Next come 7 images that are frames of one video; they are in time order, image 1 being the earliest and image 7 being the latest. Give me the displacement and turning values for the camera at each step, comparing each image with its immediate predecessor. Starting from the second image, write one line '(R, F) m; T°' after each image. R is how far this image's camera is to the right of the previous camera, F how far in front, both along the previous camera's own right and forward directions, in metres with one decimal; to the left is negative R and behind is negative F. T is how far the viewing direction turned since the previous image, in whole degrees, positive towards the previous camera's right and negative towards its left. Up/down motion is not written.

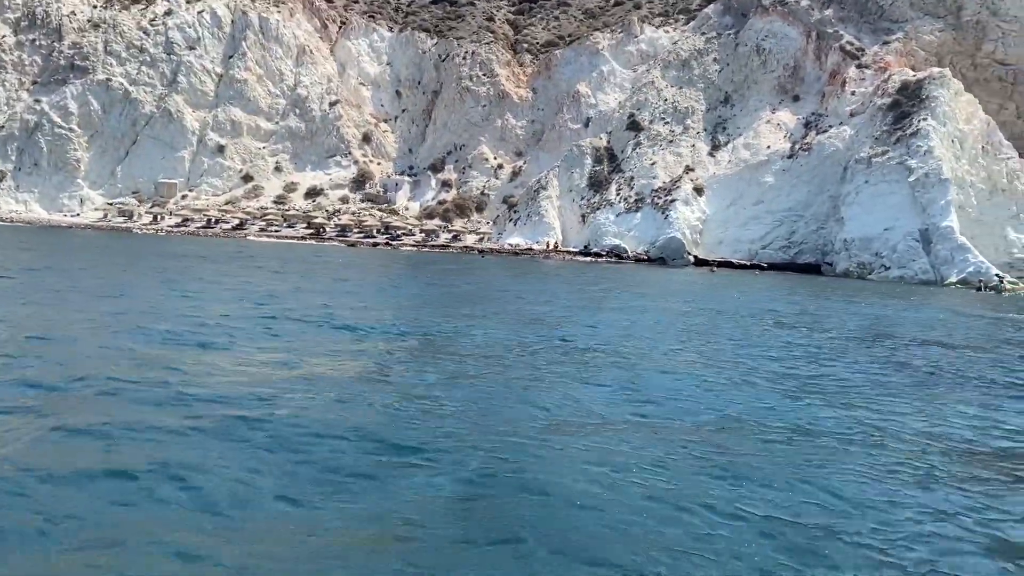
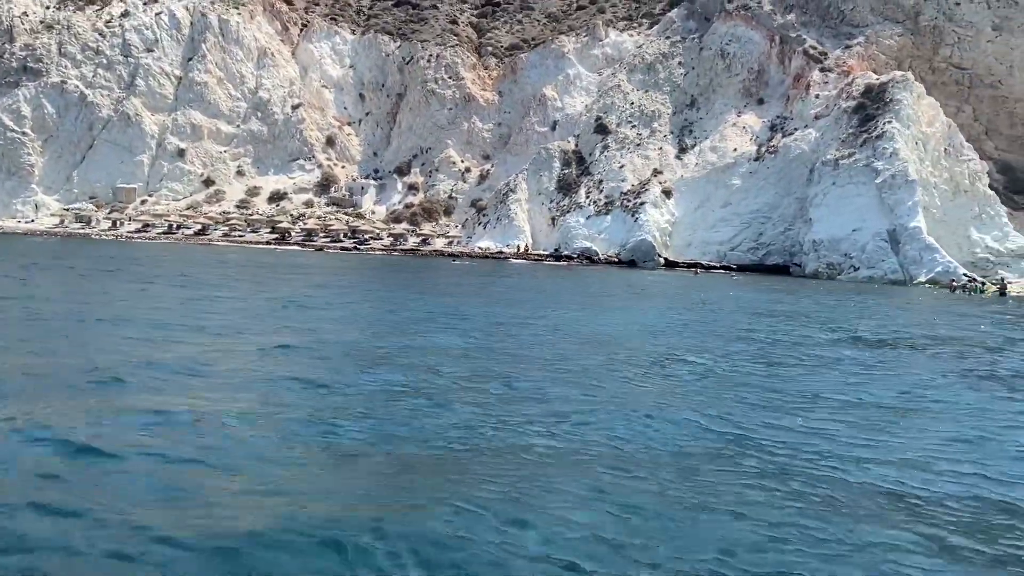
(-0.9, +0.2) m; +3°
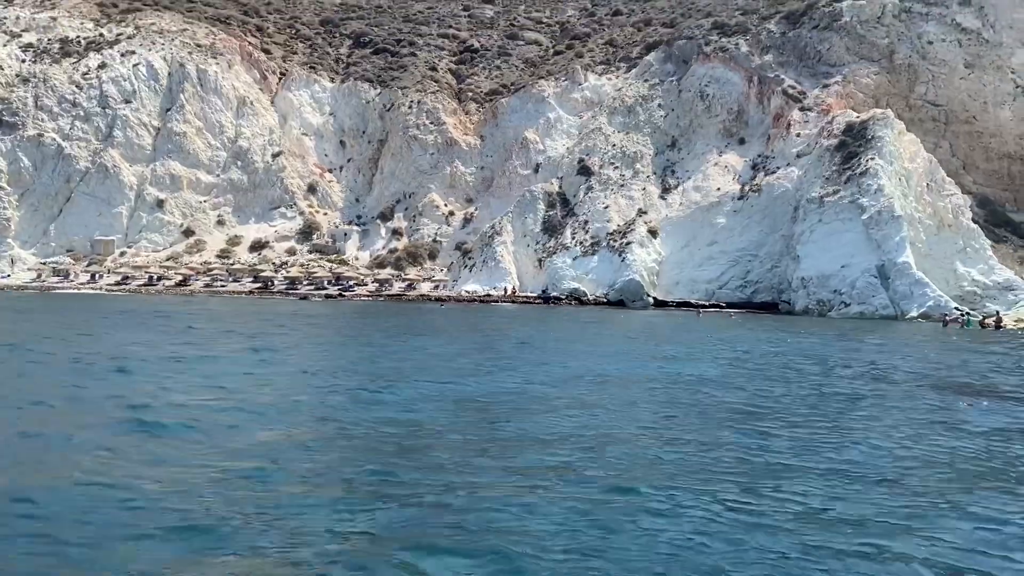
(-0.7, +0.3) m; +2°
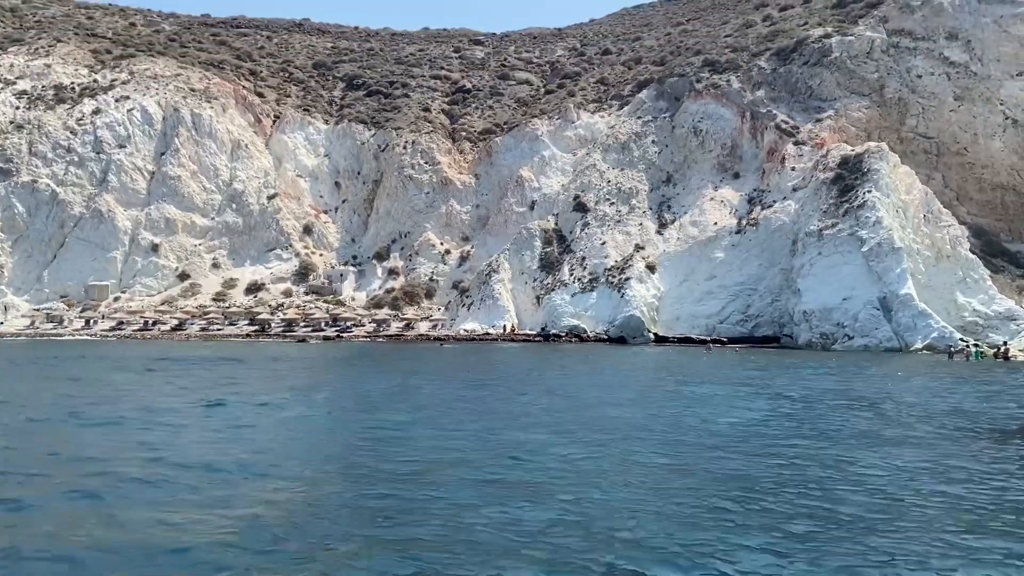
(-0.6, +0.1) m; +1°
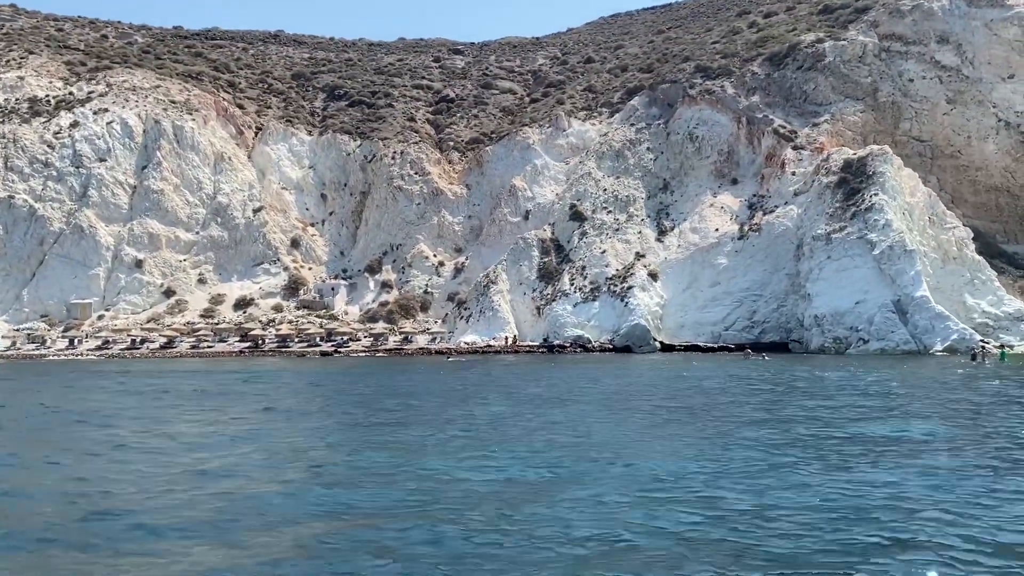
(-2.0, +0.9) m; +2°
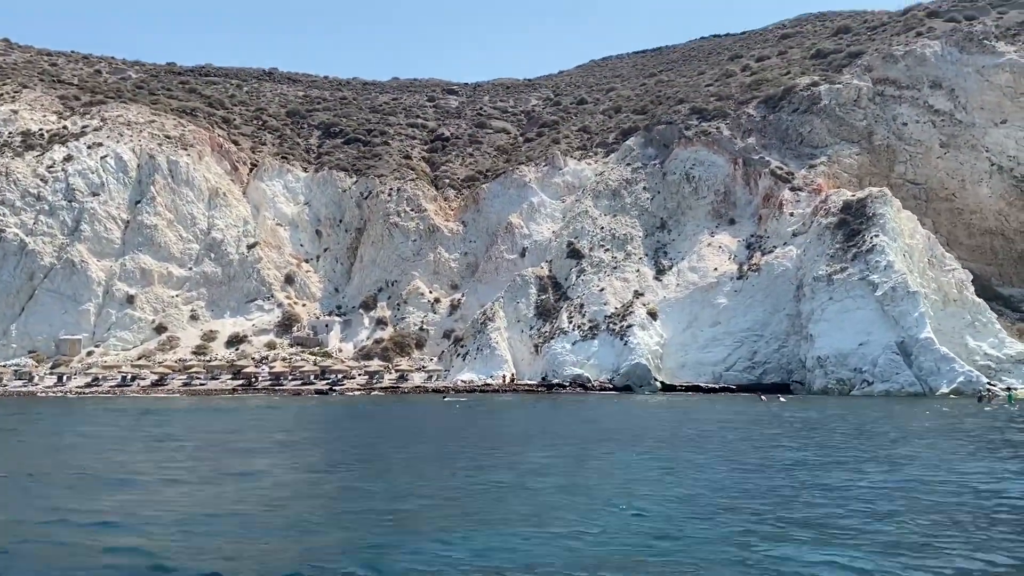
(-0.9, +0.3) m; +1°
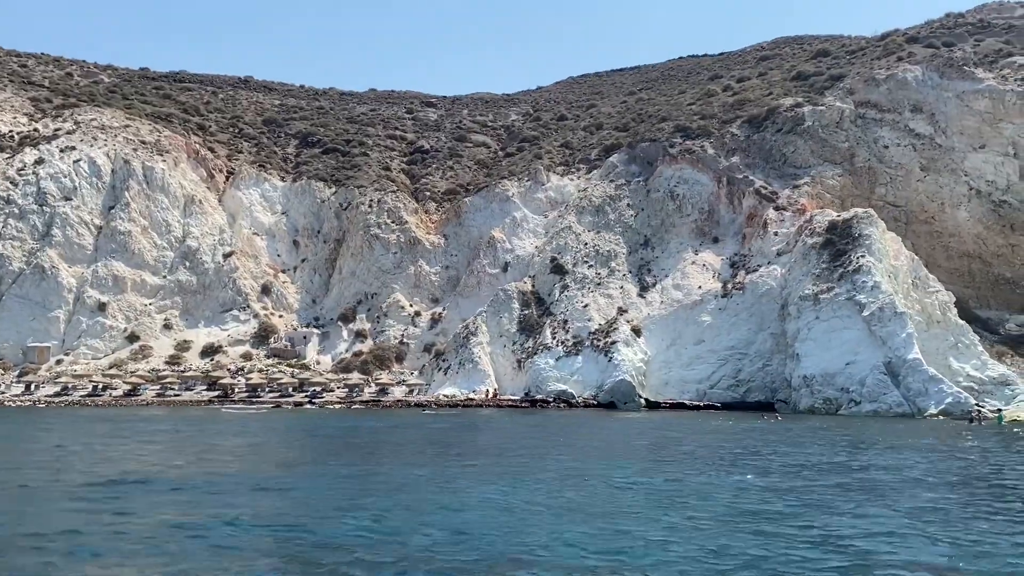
(-1.1, +0.5) m; +2°
